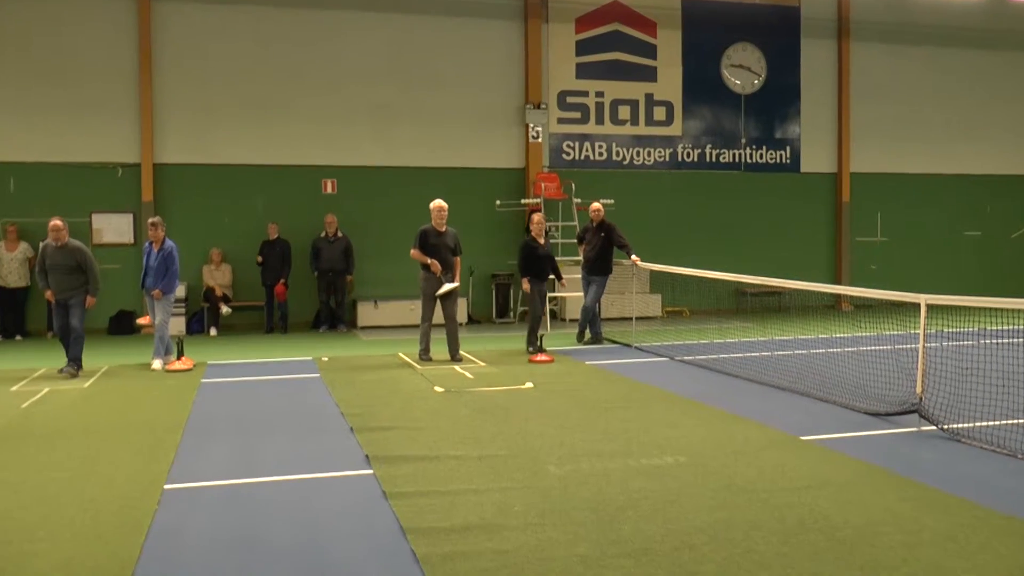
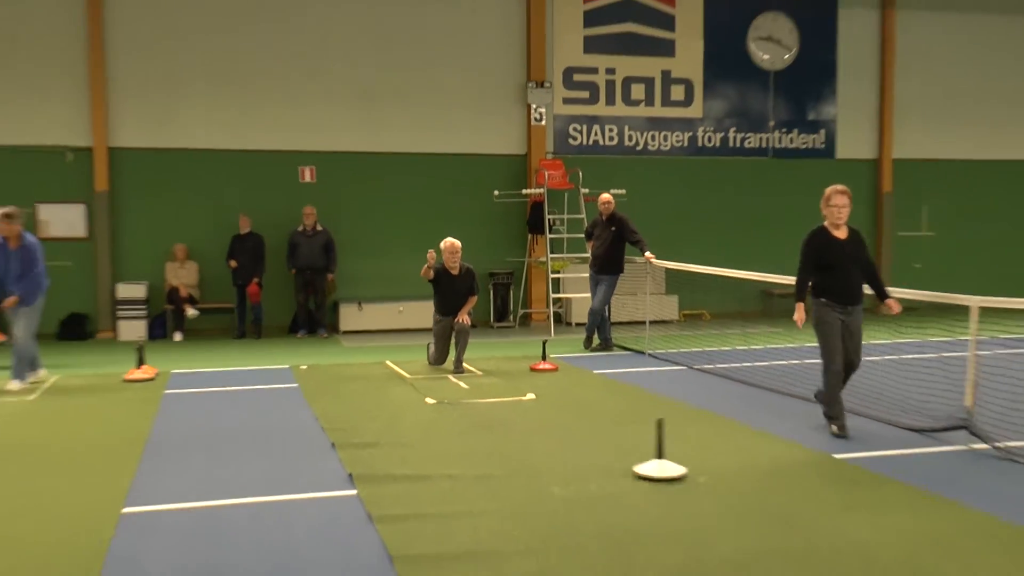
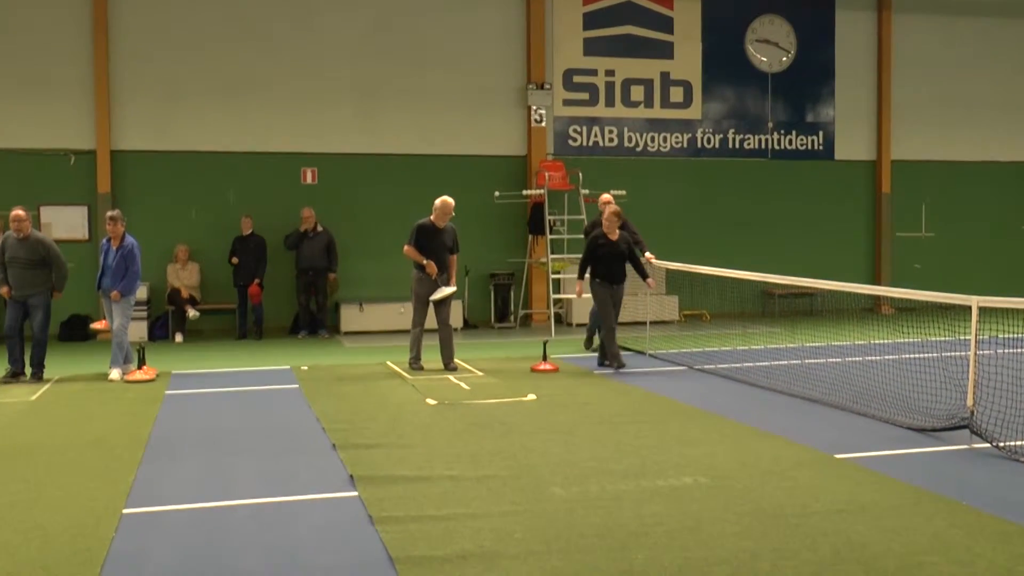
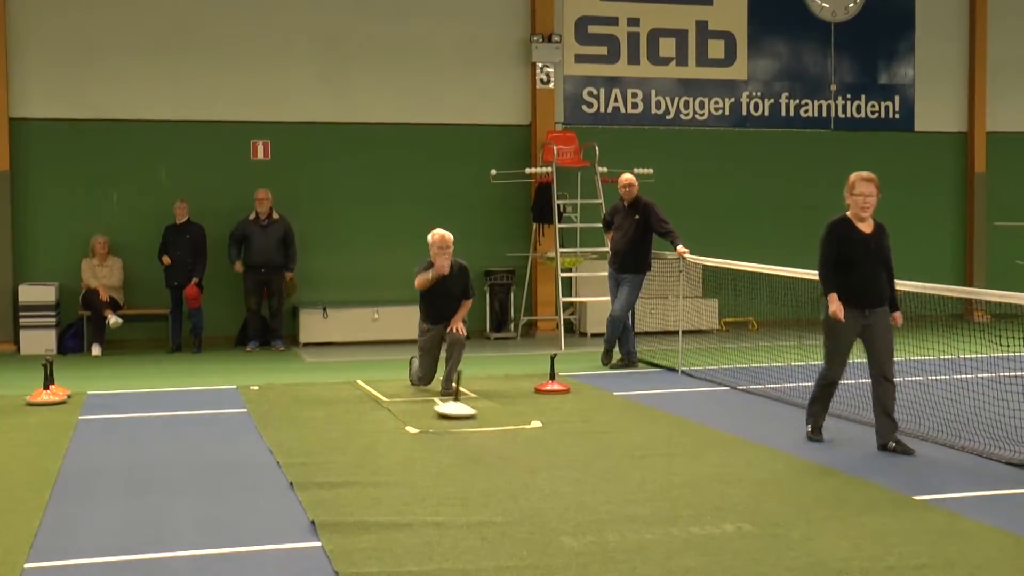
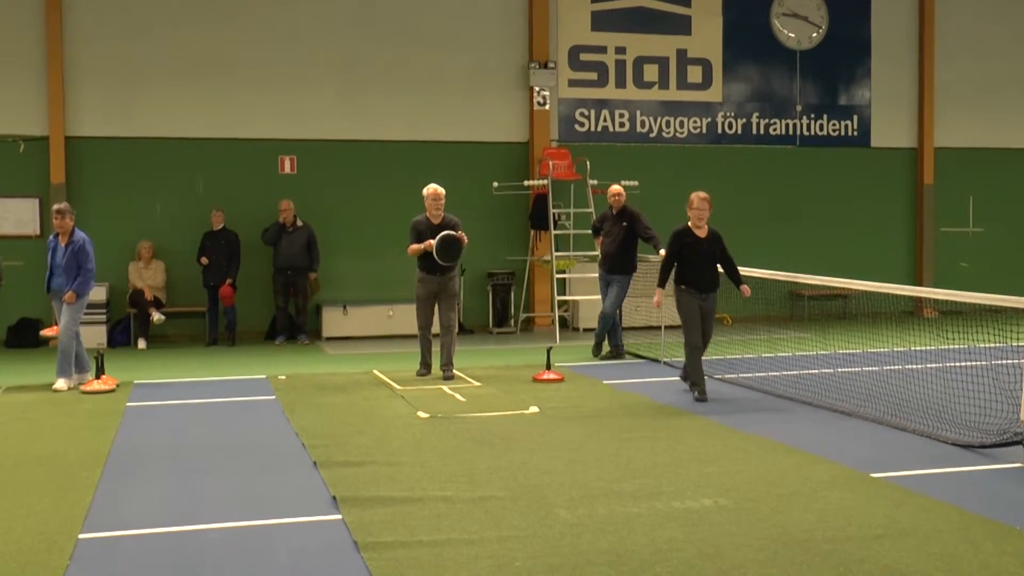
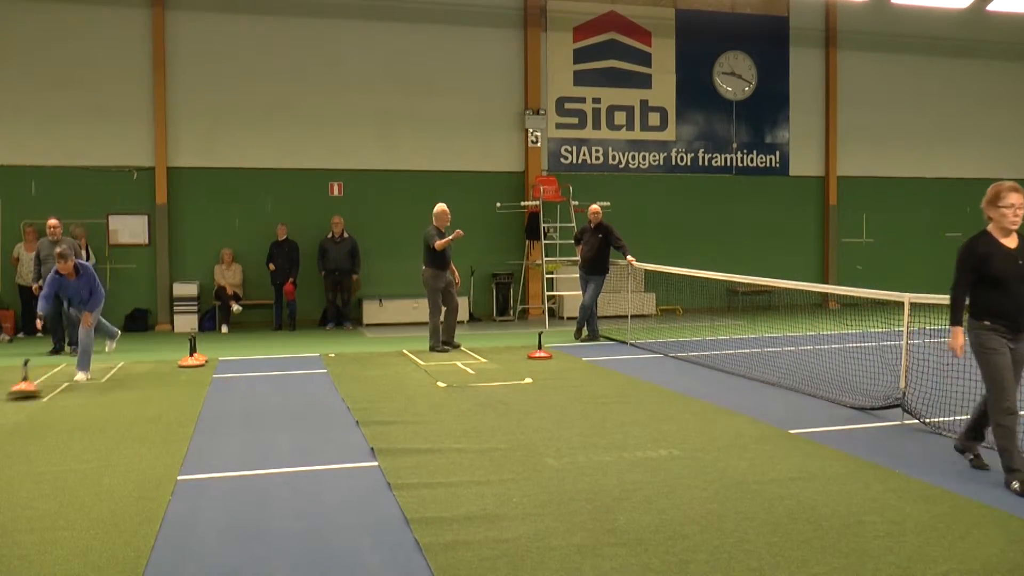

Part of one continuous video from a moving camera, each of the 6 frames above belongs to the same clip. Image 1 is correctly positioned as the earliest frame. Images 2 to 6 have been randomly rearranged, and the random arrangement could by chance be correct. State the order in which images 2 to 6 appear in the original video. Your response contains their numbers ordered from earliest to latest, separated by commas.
3, 5, 4, 2, 6
